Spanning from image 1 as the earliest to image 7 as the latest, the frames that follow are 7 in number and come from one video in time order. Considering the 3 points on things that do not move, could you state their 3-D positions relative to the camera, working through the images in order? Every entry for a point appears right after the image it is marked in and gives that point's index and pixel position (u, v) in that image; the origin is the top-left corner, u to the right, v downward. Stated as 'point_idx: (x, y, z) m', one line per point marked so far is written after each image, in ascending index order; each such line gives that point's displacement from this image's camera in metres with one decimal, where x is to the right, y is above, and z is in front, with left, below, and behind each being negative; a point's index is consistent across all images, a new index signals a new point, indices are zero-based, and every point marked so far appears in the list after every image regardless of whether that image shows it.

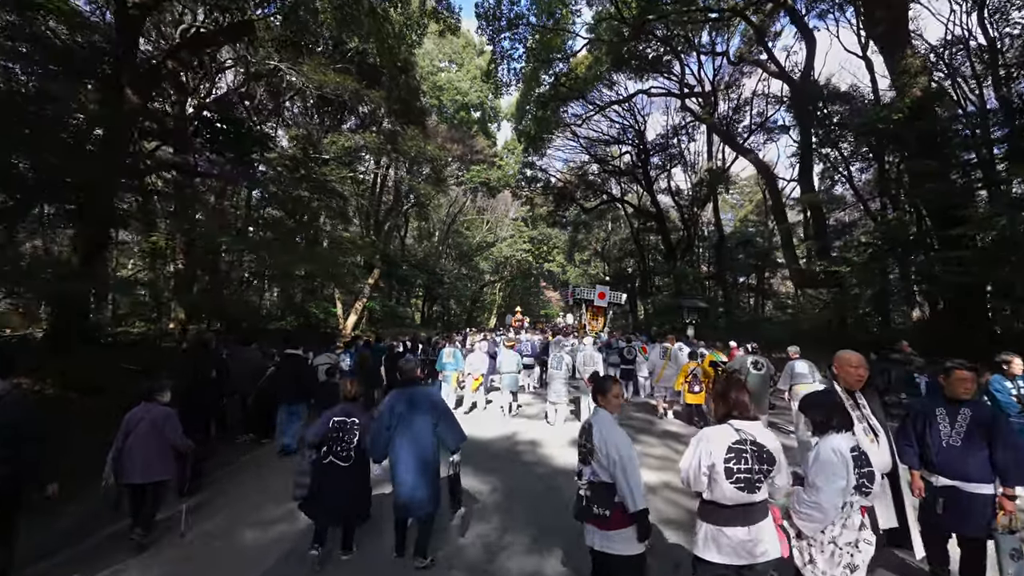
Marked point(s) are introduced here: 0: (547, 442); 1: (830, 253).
0: (+0.5, -2.0, +7.0) m
1: (+9.3, +1.0, +16.0) m
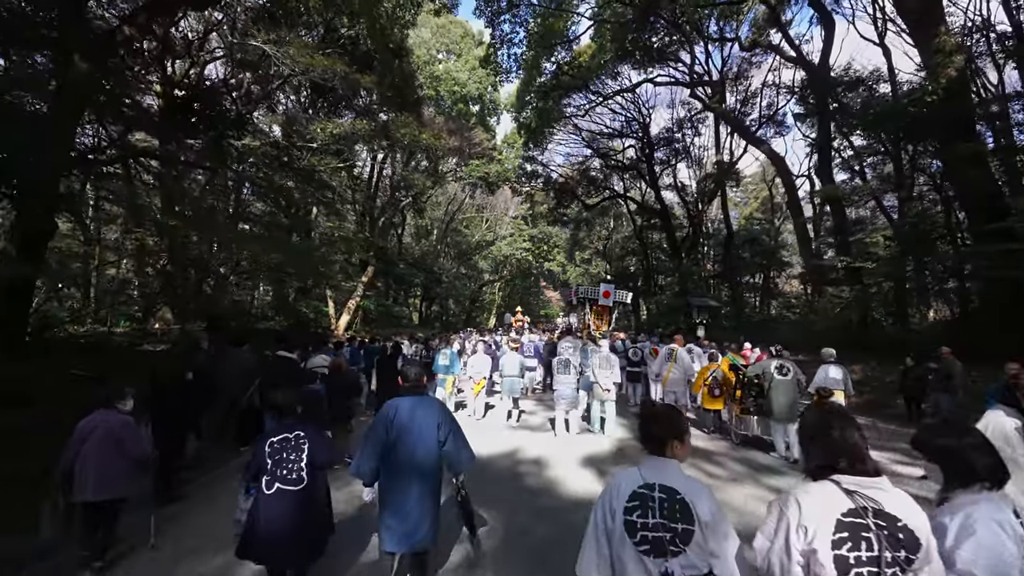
0: (+0.5, -2.0, +6.1) m
1: (+9.3, +1.0, +15.1) m
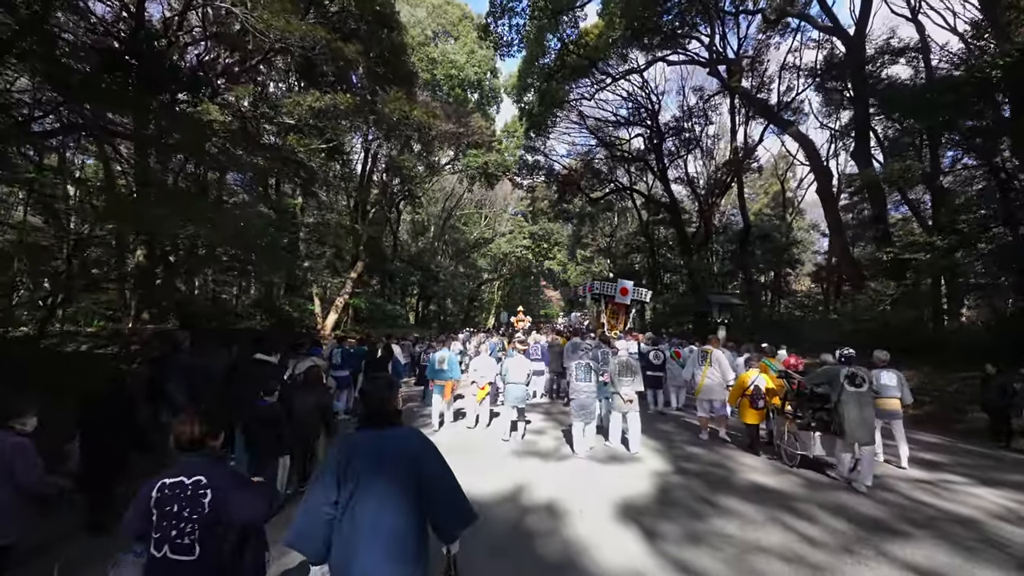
0: (+0.5, -1.9, +4.6) m
1: (+9.3, +1.1, +13.7) m
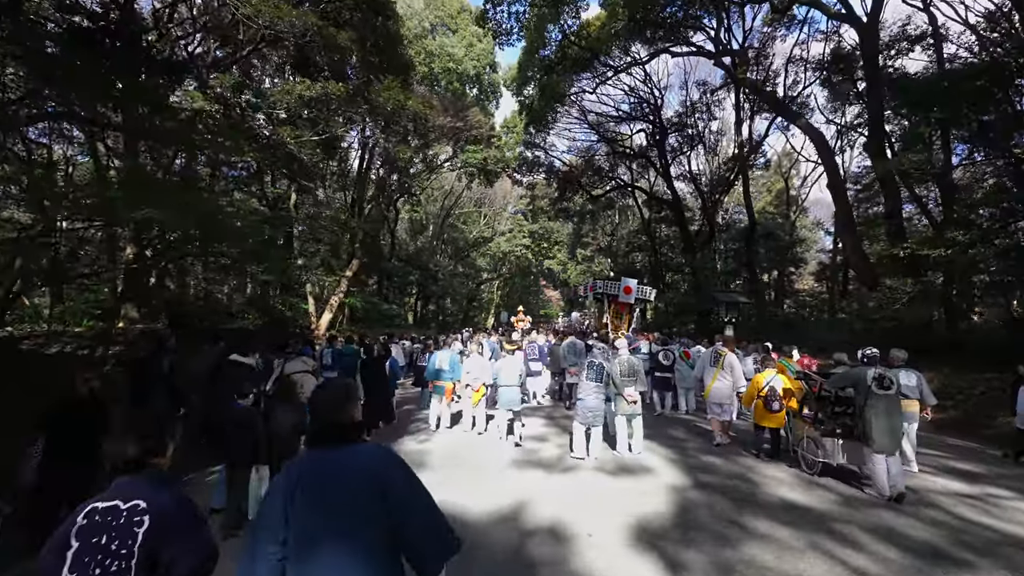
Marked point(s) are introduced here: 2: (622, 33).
0: (+0.5, -1.8, +4.1) m
1: (+9.3, +1.2, +13.2) m
2: (+3.6, +8.3, +18.0) m
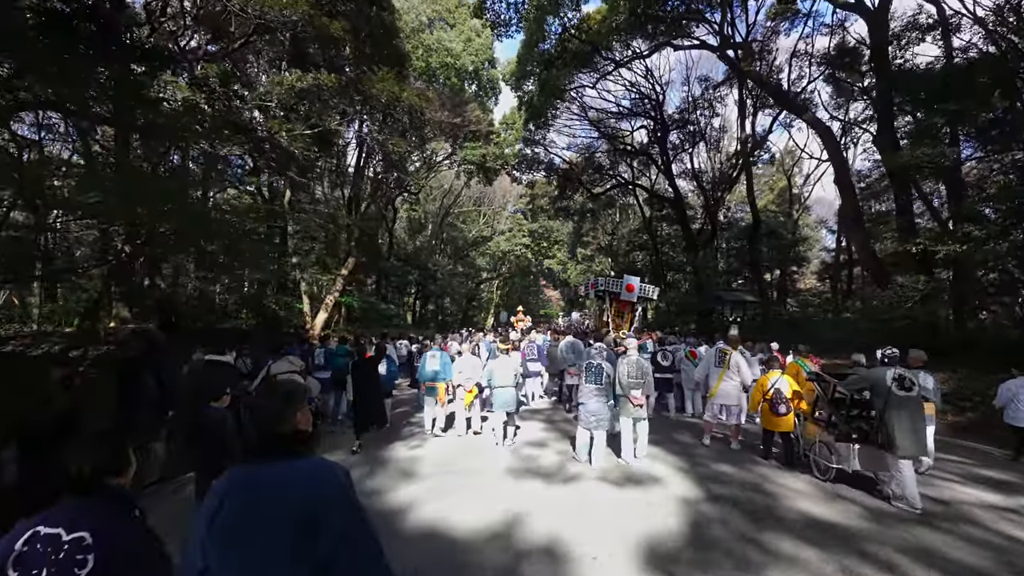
0: (+0.5, -1.8, +3.8) m
1: (+9.3, +1.2, +12.8) m
2: (+3.6, +8.4, +17.6) m
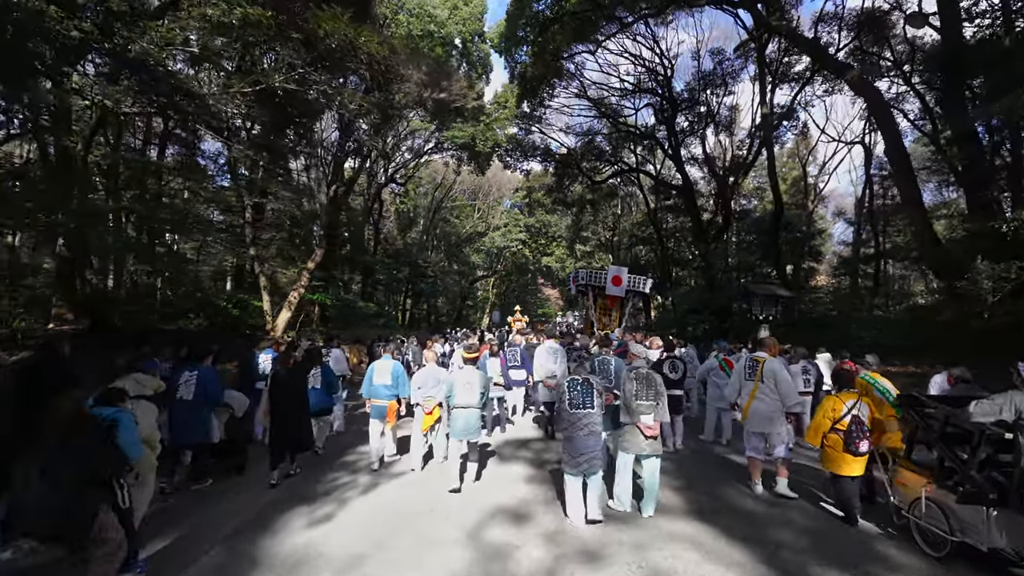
0: (+0.2, -1.6, +1.6) m
1: (+9.0, +1.4, +10.7) m
2: (+3.3, +8.5, +15.4) m
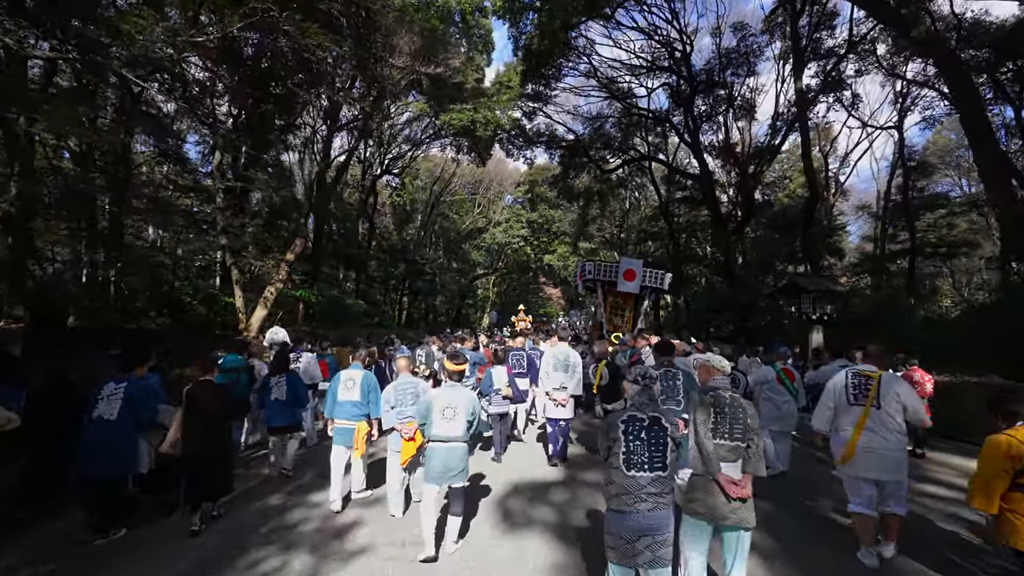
0: (+0.3, -1.5, -0.1) m
1: (+9.1, +1.5, +9.0) m
2: (+3.4, +8.6, +13.7) m
